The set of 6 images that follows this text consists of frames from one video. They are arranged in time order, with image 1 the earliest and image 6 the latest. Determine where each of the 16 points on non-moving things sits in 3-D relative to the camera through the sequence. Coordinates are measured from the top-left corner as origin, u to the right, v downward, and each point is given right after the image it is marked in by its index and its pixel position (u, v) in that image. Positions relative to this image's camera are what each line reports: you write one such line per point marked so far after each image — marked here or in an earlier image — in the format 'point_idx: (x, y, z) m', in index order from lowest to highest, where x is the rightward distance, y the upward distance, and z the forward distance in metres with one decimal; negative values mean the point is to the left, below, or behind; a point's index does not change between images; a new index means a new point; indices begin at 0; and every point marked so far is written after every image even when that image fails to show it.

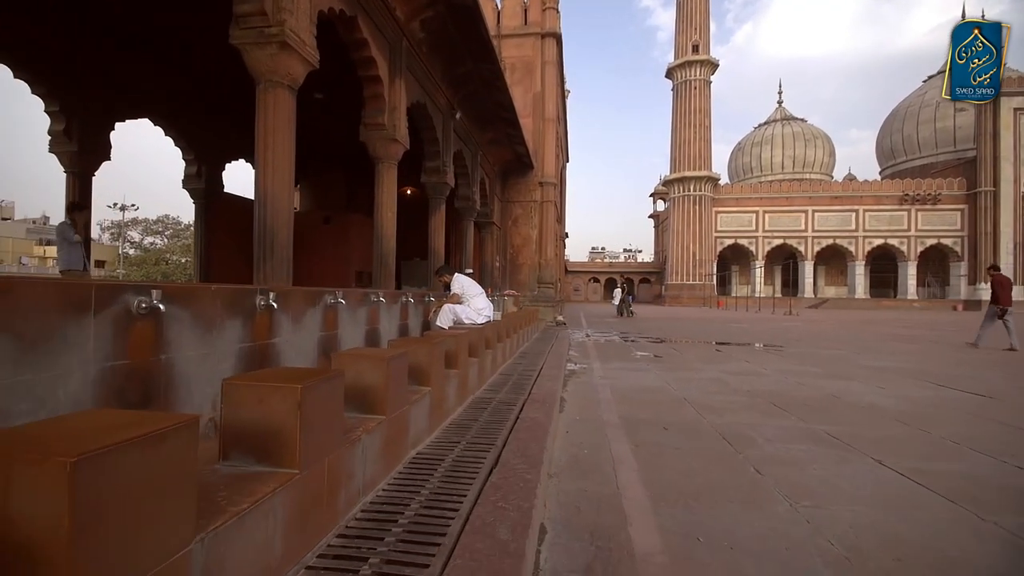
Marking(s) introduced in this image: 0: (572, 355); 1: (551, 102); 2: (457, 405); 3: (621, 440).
0: (+1.0, -1.2, +8.2) m
1: (+1.3, +6.0, +15.3) m
2: (-0.4, -0.9, +3.7) m
3: (+0.8, -1.1, +3.4) m
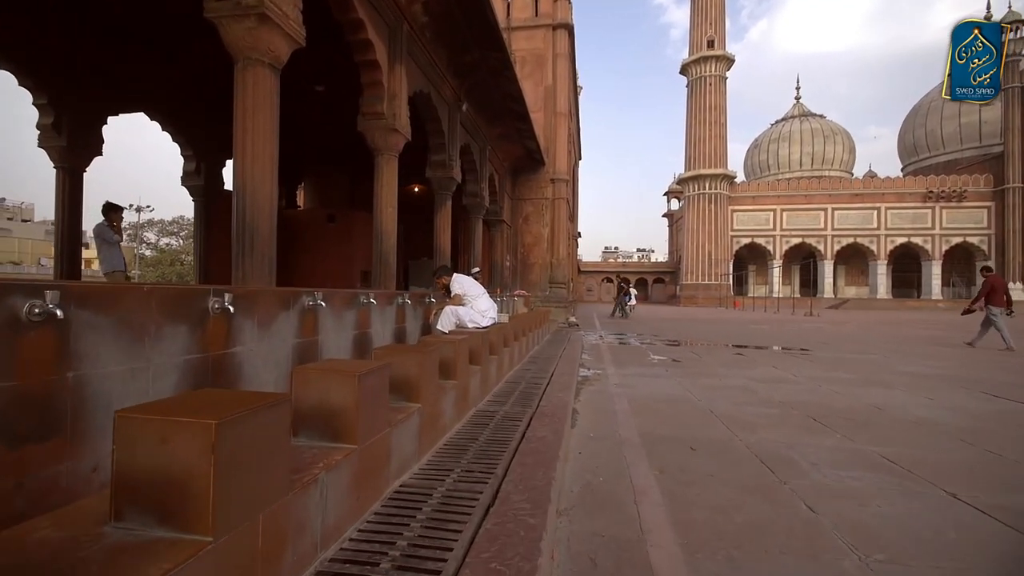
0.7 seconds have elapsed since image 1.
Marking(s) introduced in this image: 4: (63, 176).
0: (+1.2, -1.2, +7.7) m
1: (+1.6, +6.0, +14.8) m
2: (-0.4, -0.9, +3.3) m
3: (+0.8, -1.1, +3.0) m
4: (-6.7, +1.7, +7.1) m
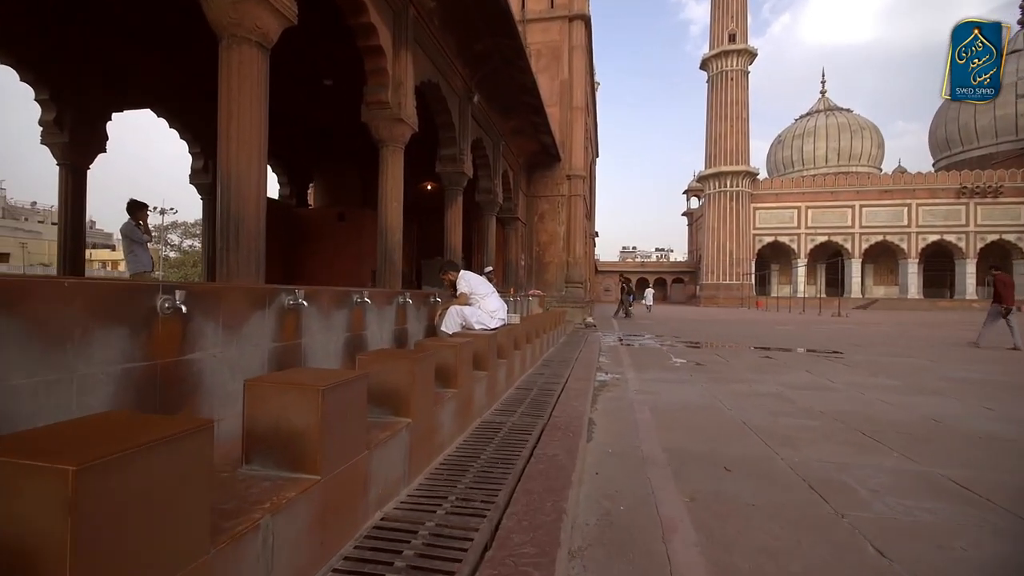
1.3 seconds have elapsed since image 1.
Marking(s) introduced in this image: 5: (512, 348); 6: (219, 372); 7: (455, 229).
0: (+1.4, -1.1, +7.3) m
1: (+2.1, +6.0, +14.4) m
2: (-0.4, -0.9, +2.9) m
3: (+0.9, -1.1, +2.5) m
4: (-6.6, +1.7, +6.9) m
5: (0.0, -0.6, +4.6) m
6: (-1.3, -0.4, +2.2) m
7: (-1.0, +1.1, +8.5) m
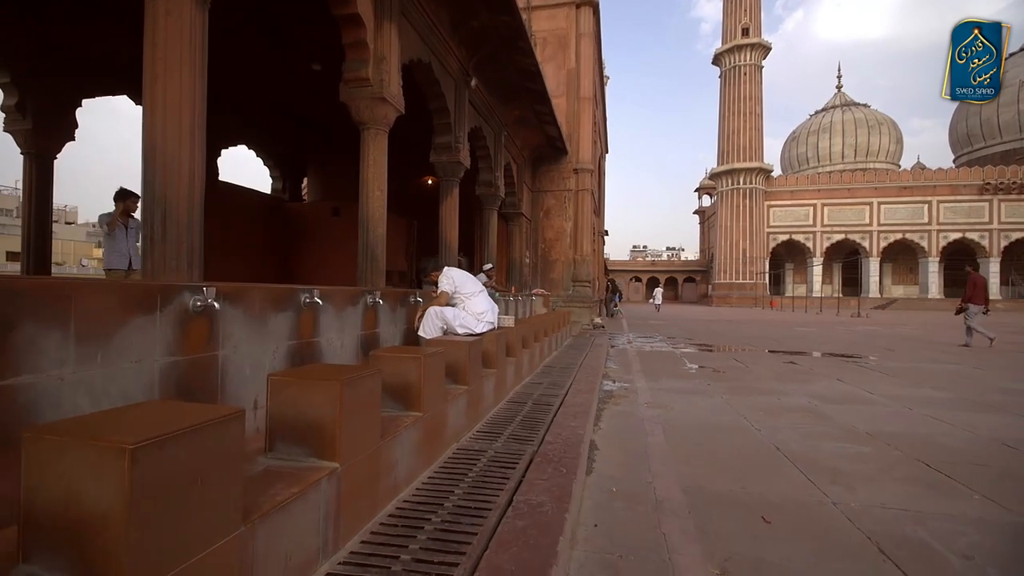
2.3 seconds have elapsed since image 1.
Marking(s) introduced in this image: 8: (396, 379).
0: (+1.4, -1.1, +6.6) m
1: (+2.2, +6.1, +13.7) m
2: (-0.5, -0.9, +2.3) m
3: (+0.7, -1.1, +1.9) m
4: (-6.6, +1.7, +6.4) m
5: (-0.1, -0.6, +4.0) m
6: (-1.5, -0.4, +1.6) m
7: (-1.0, +1.1, +7.9) m
8: (-0.6, -0.5, +2.4) m
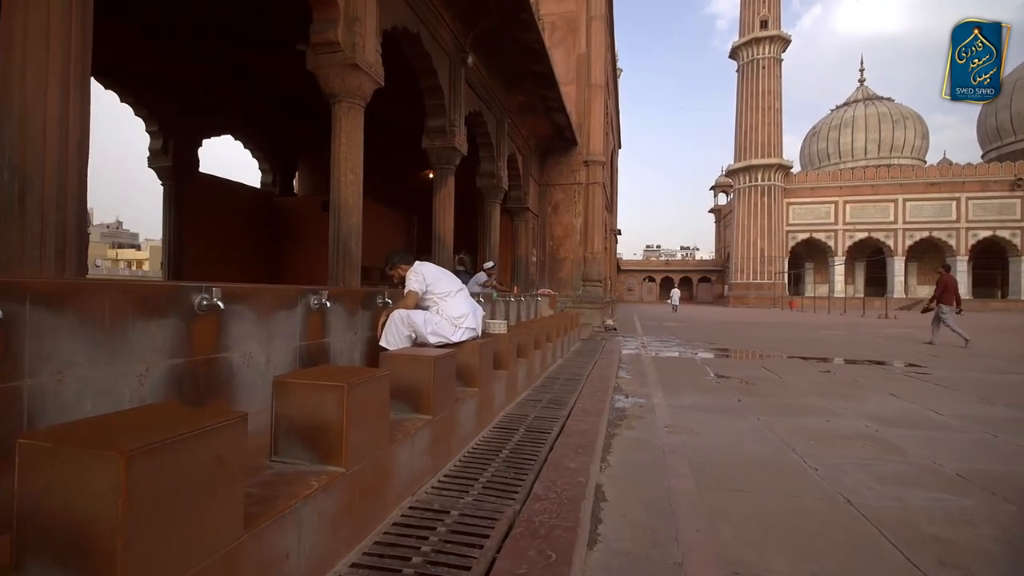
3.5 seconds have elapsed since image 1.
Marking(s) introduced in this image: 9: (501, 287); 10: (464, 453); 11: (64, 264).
0: (+1.4, -1.1, +5.8) m
1: (+2.4, +6.1, +12.9) m
2: (-0.6, -0.9, +1.6) m
3: (+0.6, -1.1, +1.1) m
4: (-6.6, +1.7, +5.8) m
5: (-0.2, -0.6, +3.2) m
6: (-1.6, -0.4, +0.9) m
7: (-1.0, +1.1, +7.2) m
8: (-0.7, -0.5, +1.7) m
9: (-0.2, 0.0, +9.0) m
10: (-0.3, -1.0, +2.7) m
11: (-2.1, +0.1, +2.2) m
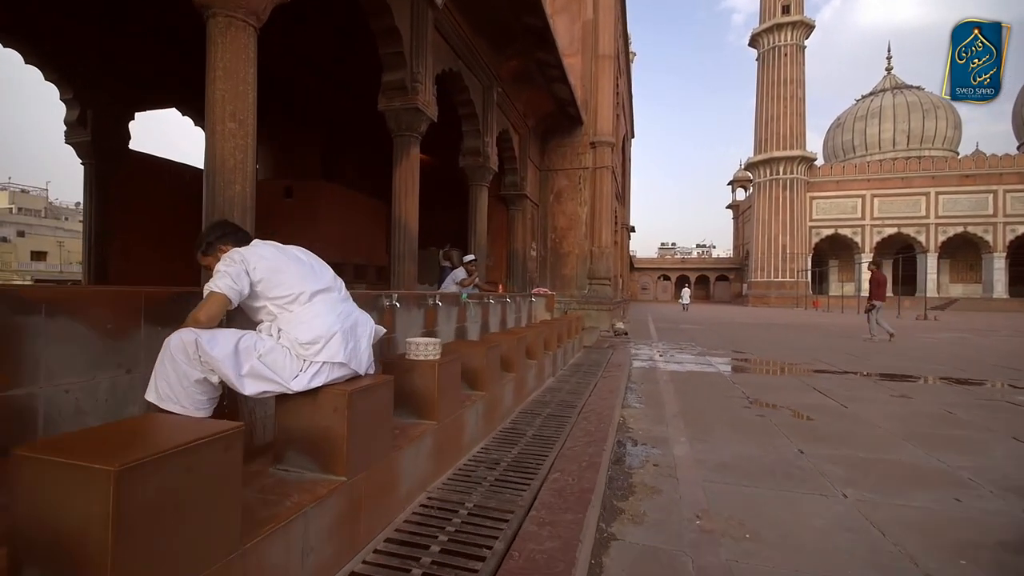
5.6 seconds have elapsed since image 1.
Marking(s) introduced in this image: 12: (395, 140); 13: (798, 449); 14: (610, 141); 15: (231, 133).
0: (+1.1, -1.1, +4.3) m
1: (+2.3, +6.1, +11.3) m
2: (-1.0, -0.9, +0.2) m
3: (+0.2, -1.1, -0.3) m
4: (-6.9, +1.7, +4.6) m
5: (-0.5, -0.6, +1.8) m
6: (-2.0, -0.4, -0.5) m
7: (-1.2, +1.1, +5.7) m
8: (-1.1, -0.5, +0.2) m
9: (-0.4, 0.0, +7.5) m
10: (-0.6, -1.0, +1.3) m
11: (-2.5, +0.1, +0.9) m
12: (-1.4, +1.8, +5.6) m
13: (+2.0, -1.1, +3.3) m
14: (+2.3, +3.4, +11.0) m
15: (-1.9, +1.0, +3.2) m
